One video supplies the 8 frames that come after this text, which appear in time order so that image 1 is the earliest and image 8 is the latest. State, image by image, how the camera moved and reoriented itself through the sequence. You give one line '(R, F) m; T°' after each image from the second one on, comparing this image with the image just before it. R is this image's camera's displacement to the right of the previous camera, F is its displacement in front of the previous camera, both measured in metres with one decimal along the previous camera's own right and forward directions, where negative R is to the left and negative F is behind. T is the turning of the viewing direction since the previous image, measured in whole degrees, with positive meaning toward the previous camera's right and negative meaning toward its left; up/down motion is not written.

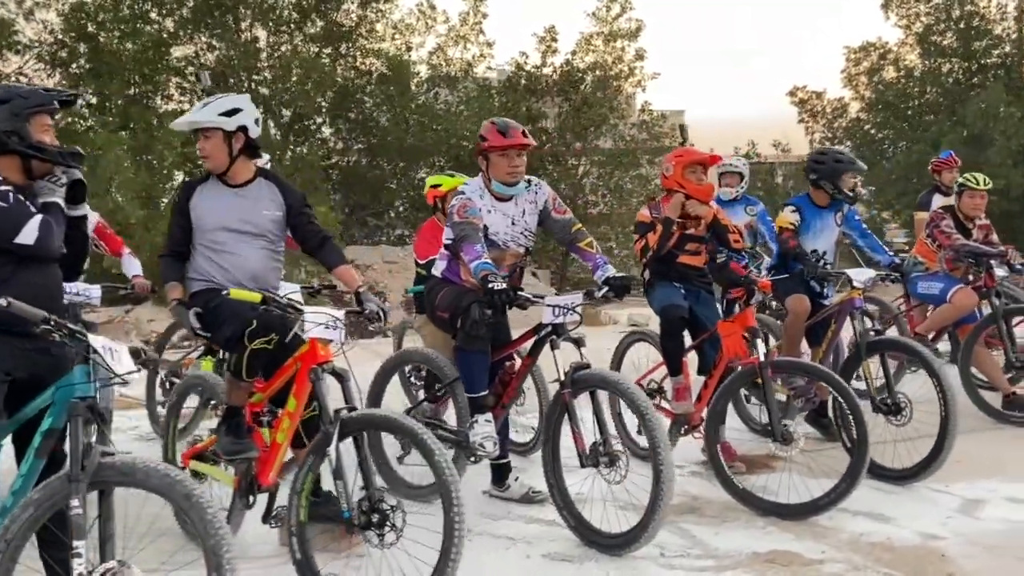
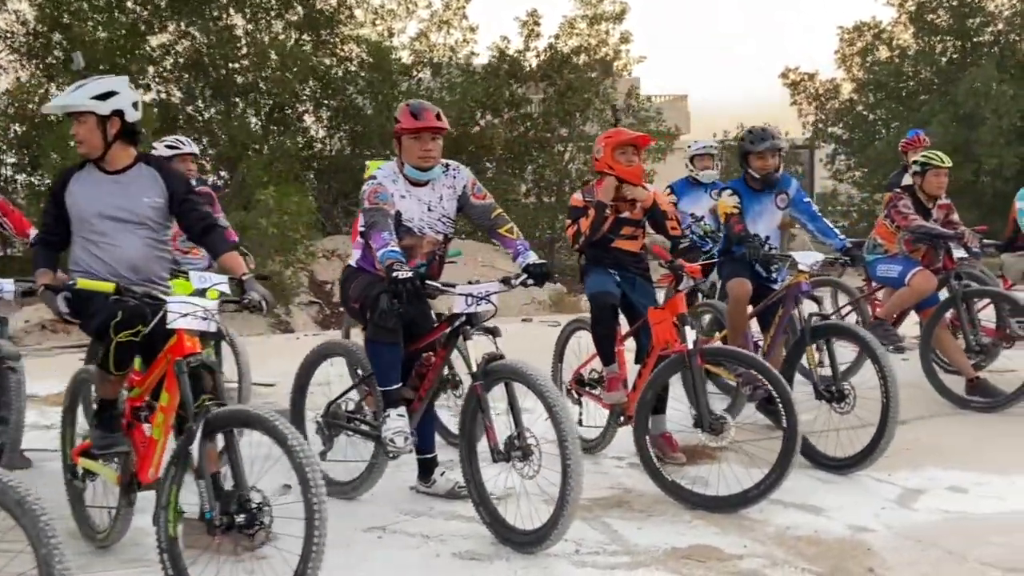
(+0.4, +0.2) m; -1°
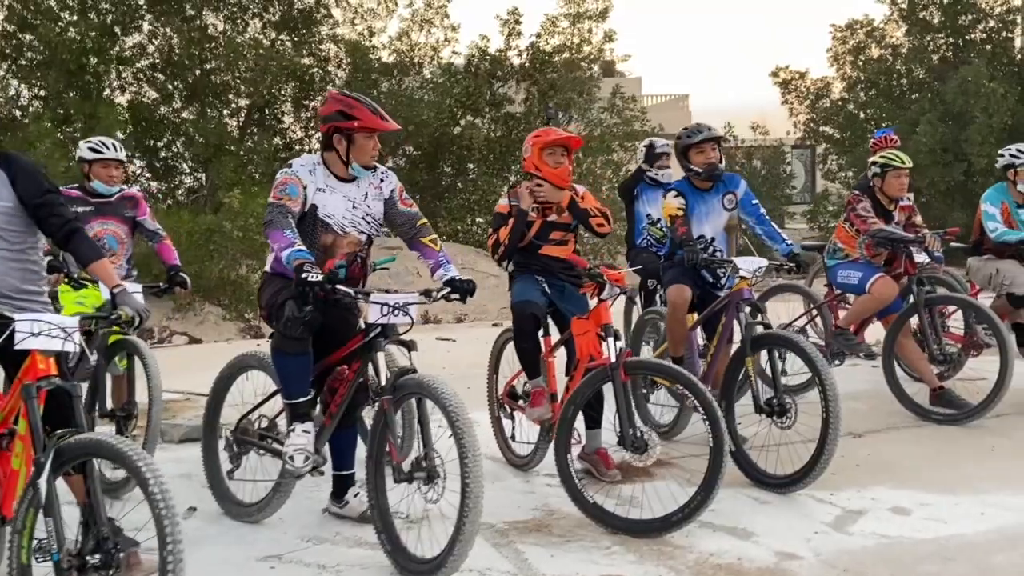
(+0.4, +0.2) m; 0°
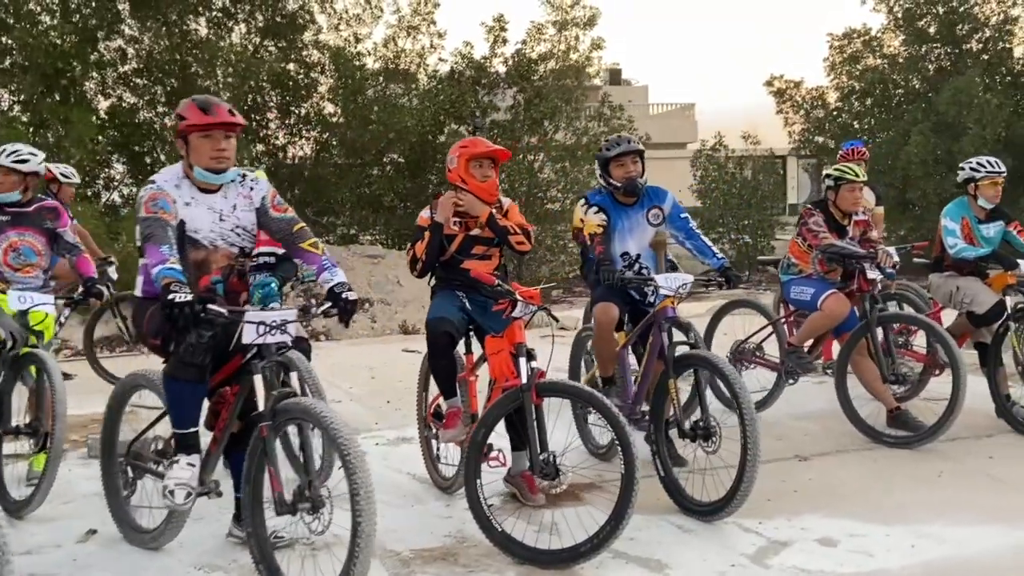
(+0.4, +0.2) m; 0°
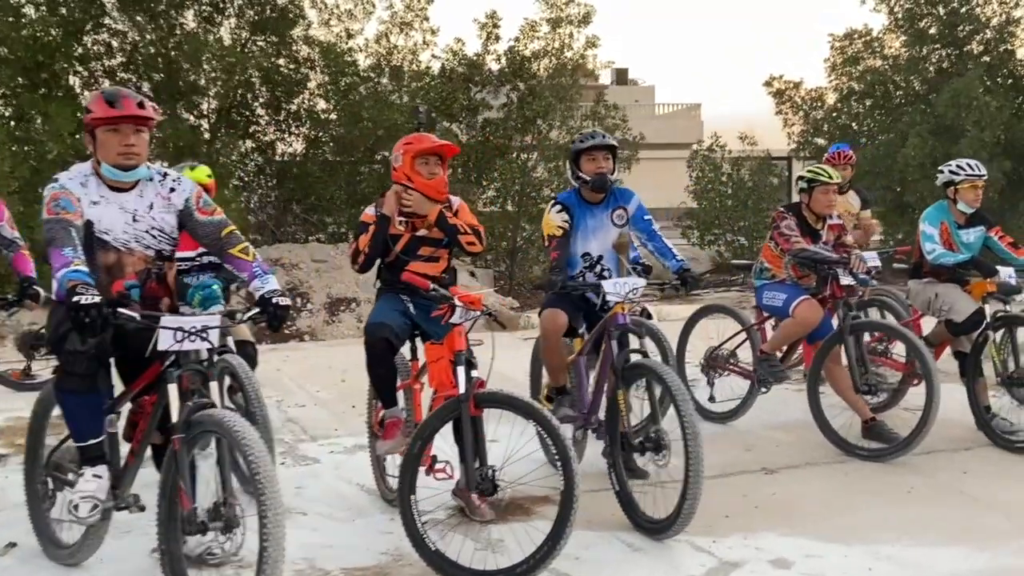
(+0.2, +0.2) m; 0°
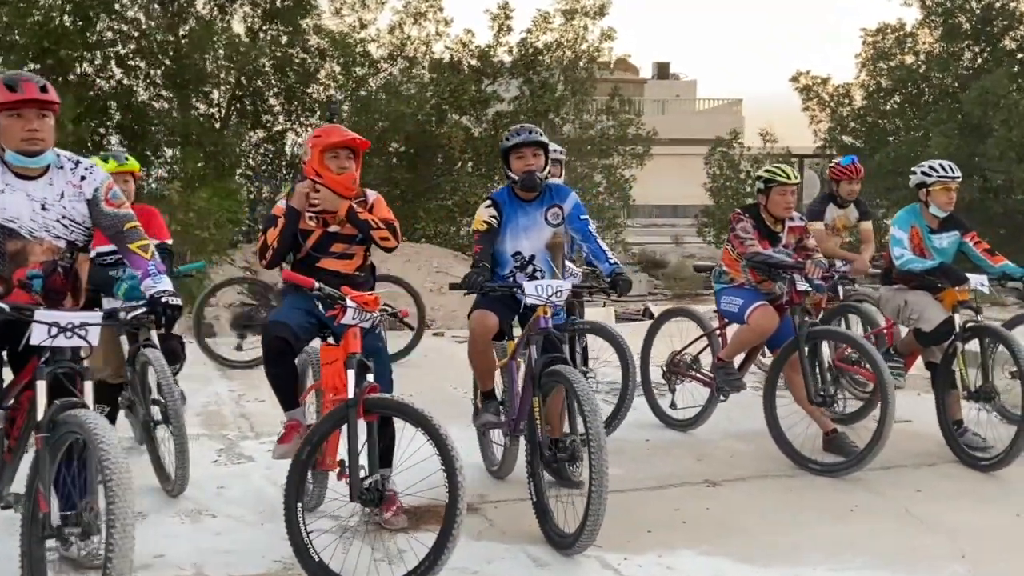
(+0.5, +0.2) m; -2°
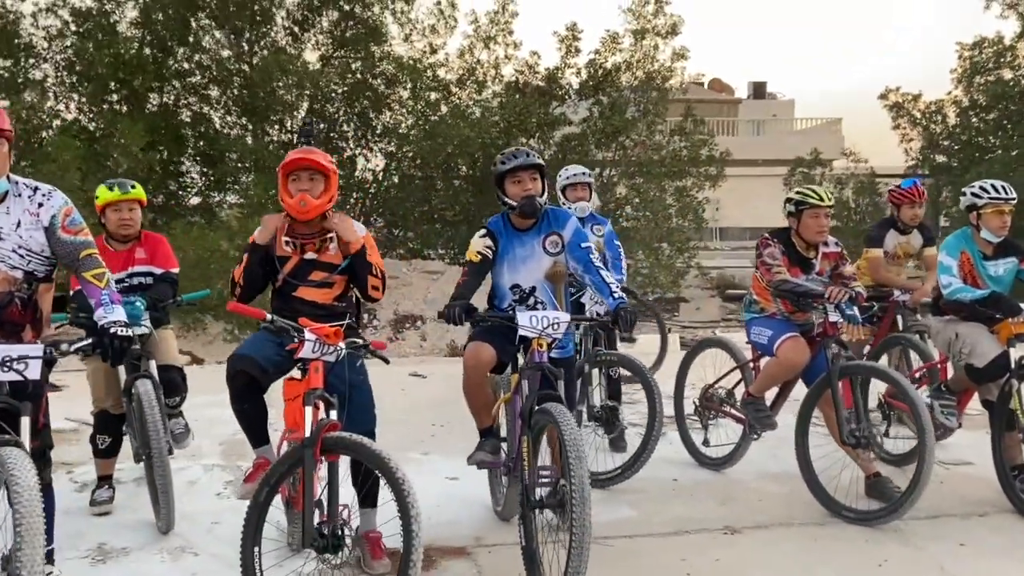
(+0.4, +0.3) m; -6°
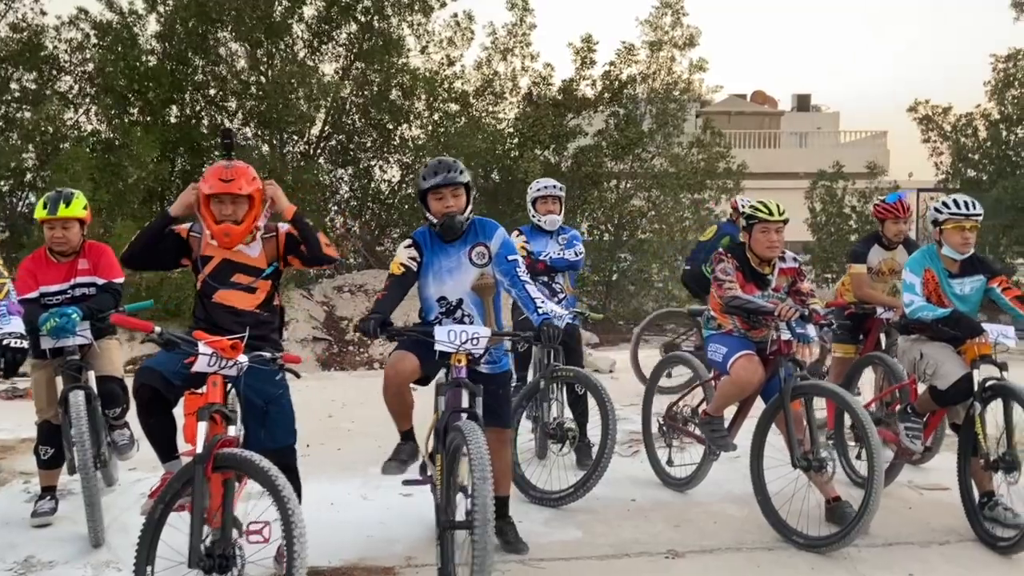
(+0.5, +0.1) m; -3°
